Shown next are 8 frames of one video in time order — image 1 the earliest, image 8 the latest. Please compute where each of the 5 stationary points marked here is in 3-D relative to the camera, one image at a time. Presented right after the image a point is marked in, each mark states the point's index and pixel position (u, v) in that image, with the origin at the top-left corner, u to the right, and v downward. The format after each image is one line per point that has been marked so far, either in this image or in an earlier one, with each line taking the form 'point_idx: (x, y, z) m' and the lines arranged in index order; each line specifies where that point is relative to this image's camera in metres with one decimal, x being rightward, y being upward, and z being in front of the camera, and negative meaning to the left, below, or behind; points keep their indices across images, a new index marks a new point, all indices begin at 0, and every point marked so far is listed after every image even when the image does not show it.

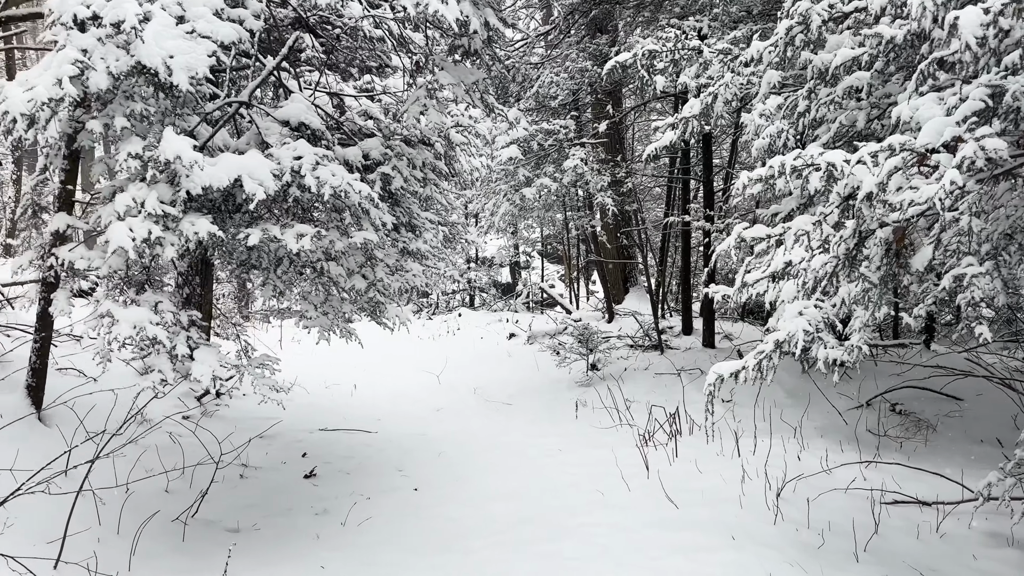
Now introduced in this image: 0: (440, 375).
0: (-0.8, -0.9, +8.2) m
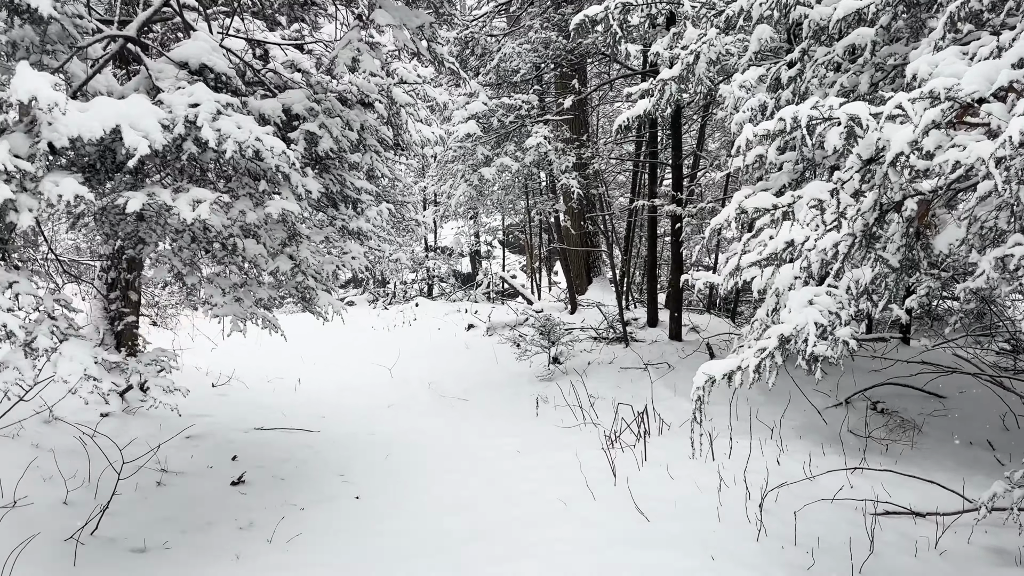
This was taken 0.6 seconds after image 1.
0: (-1.2, -0.8, +7.7) m
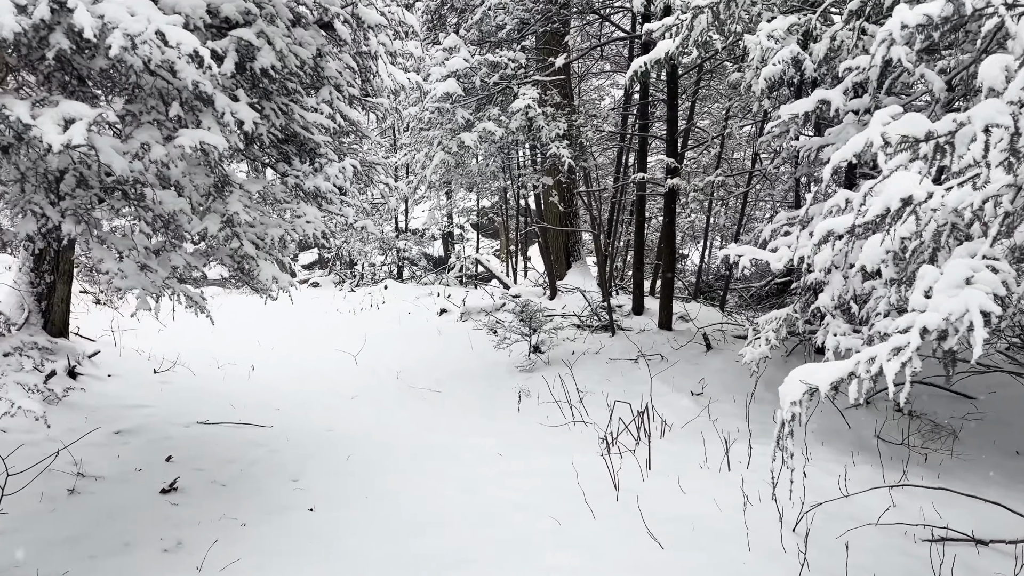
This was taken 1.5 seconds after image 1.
0: (-1.4, -0.6, +7.0) m
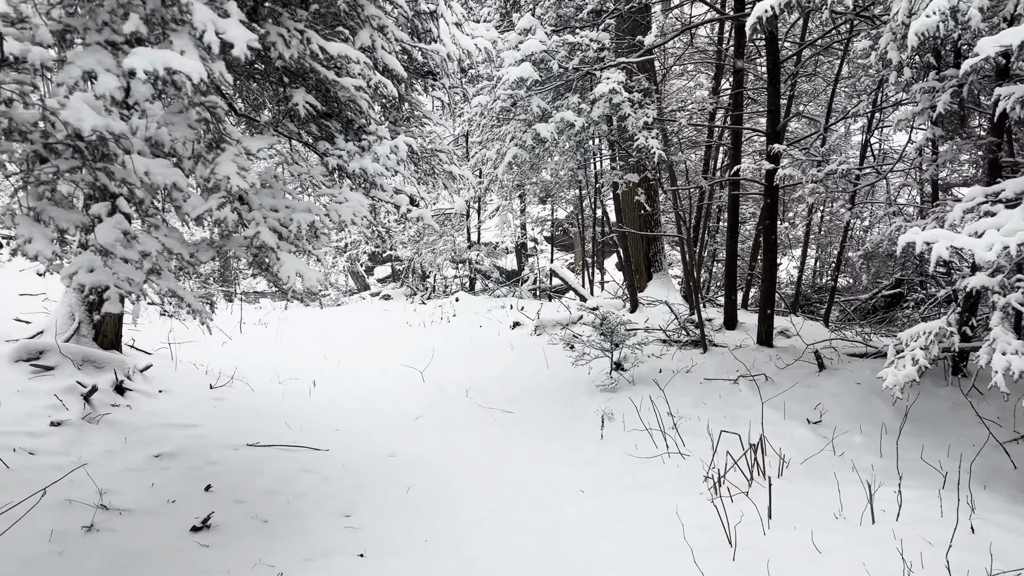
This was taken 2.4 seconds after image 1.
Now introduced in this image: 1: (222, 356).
0: (-0.7, -0.7, +6.5) m
1: (-2.4, -0.6, +6.4) m
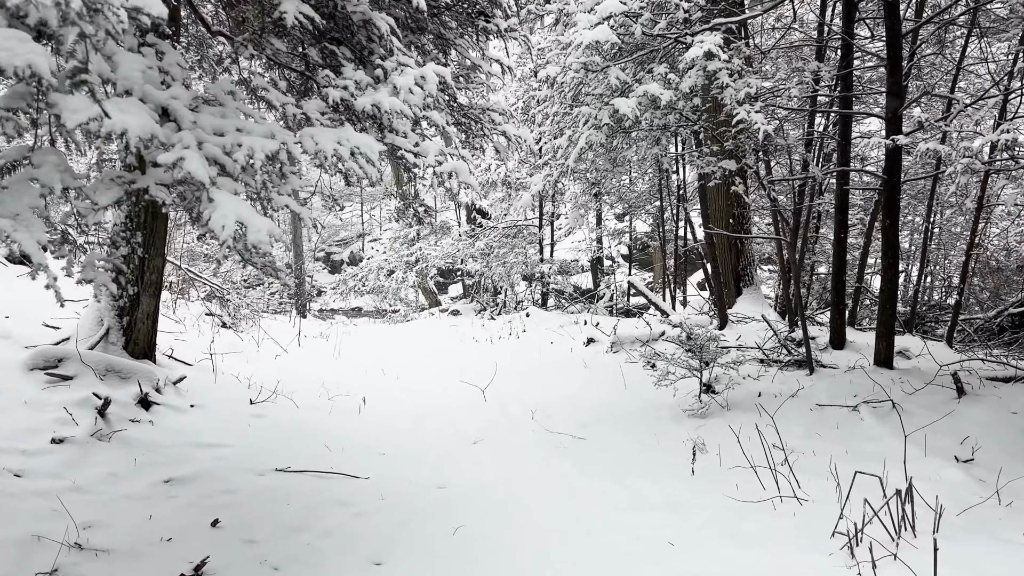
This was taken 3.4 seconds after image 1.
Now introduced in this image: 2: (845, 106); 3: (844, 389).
0: (-0.2, -0.8, +5.8) m
1: (-1.8, -0.6, +5.9) m
2: (+2.5, +1.4, +5.9) m
3: (+2.0, -0.6, +4.8) m
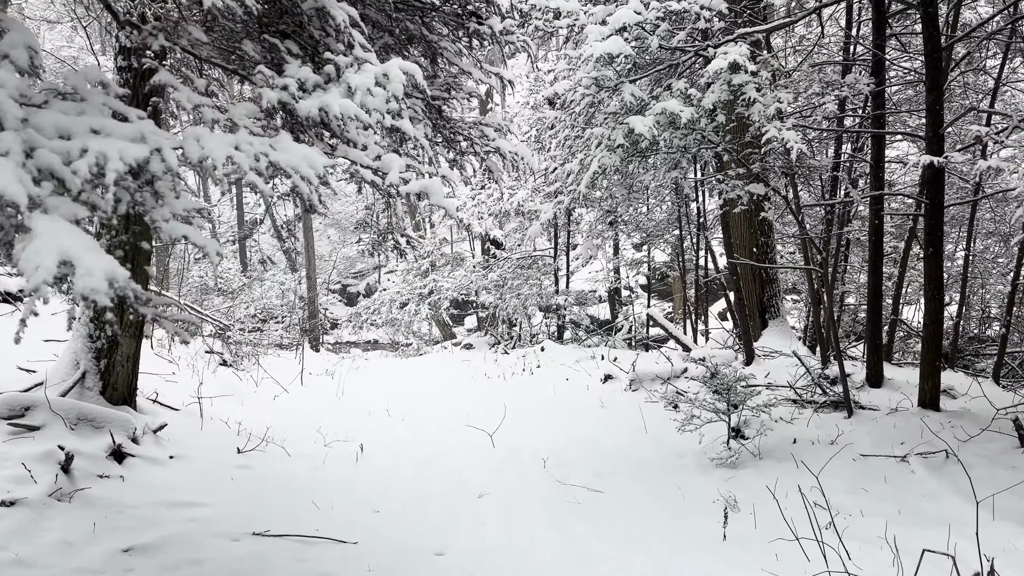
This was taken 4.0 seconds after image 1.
0: (-0.1, -1.0, +5.4) m
1: (-1.7, -0.9, +5.5) m
2: (+2.6, +1.1, +5.4) m
3: (+2.1, -0.8, +4.3) m
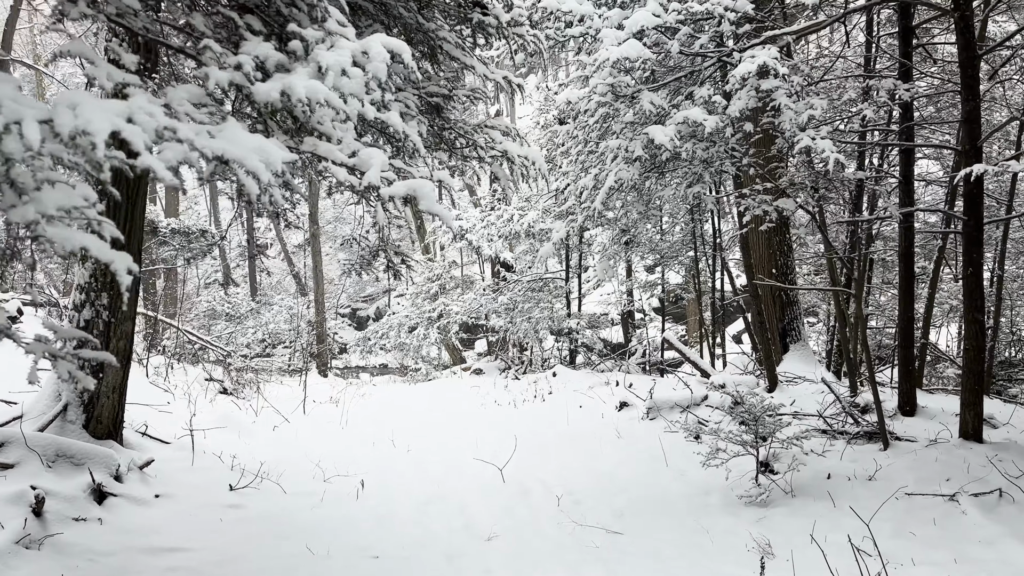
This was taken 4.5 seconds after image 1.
0: (0.0, -1.2, +5.1) m
1: (-1.7, -1.1, +5.2) m
2: (+2.6, +1.0, +5.2) m
3: (+2.2, -0.9, +4.0) m
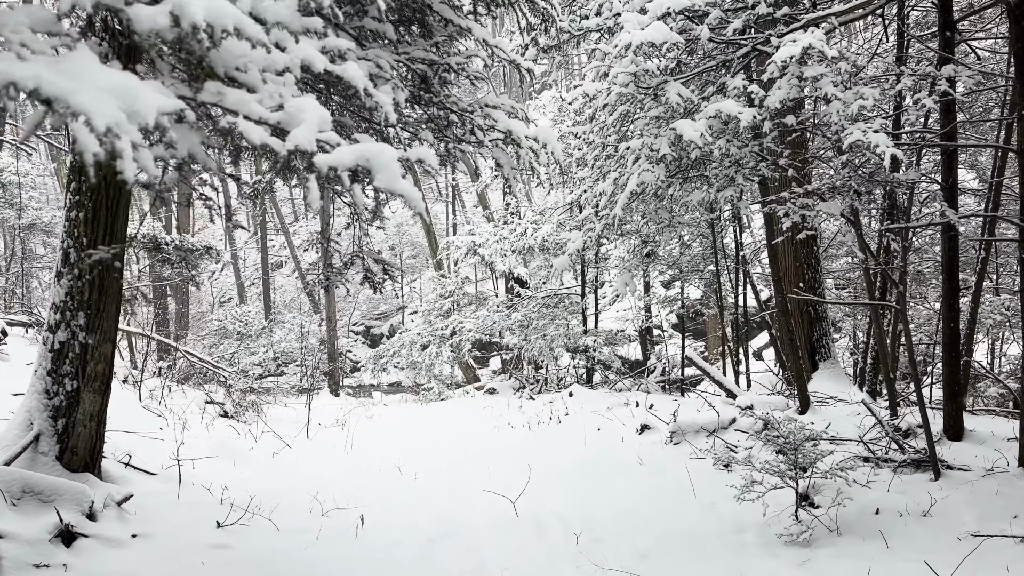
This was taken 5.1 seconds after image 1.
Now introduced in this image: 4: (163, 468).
0: (+0.1, -1.3, +4.7) m
1: (-1.6, -1.2, +4.8) m
2: (+2.7, +0.9, +4.8) m
3: (+2.2, -1.0, +3.6) m
4: (-2.0, -1.0, +4.4) m
